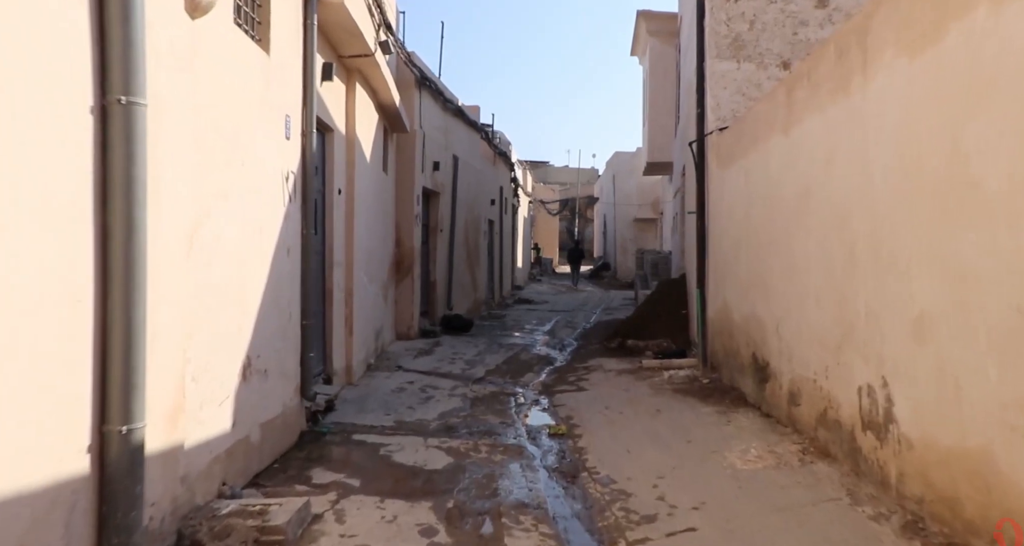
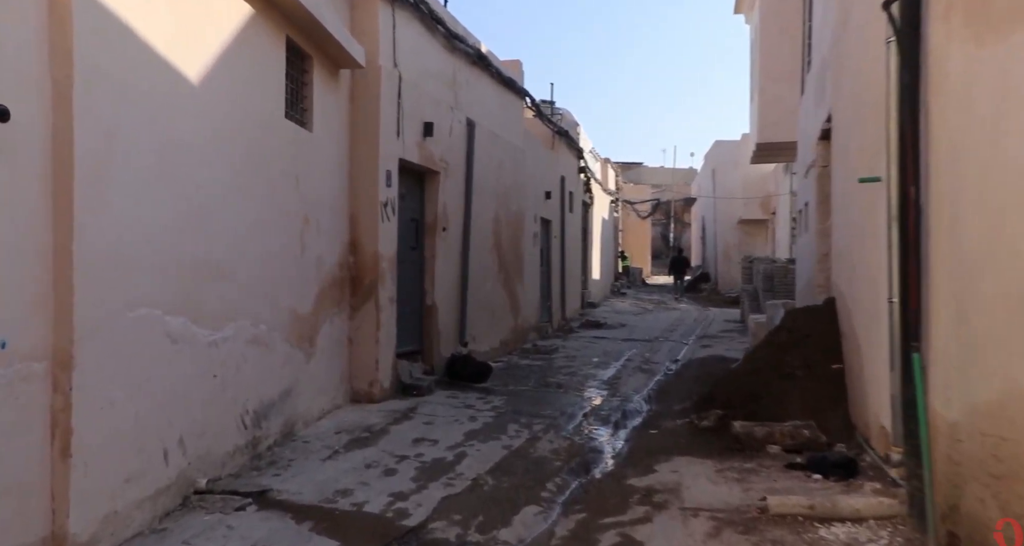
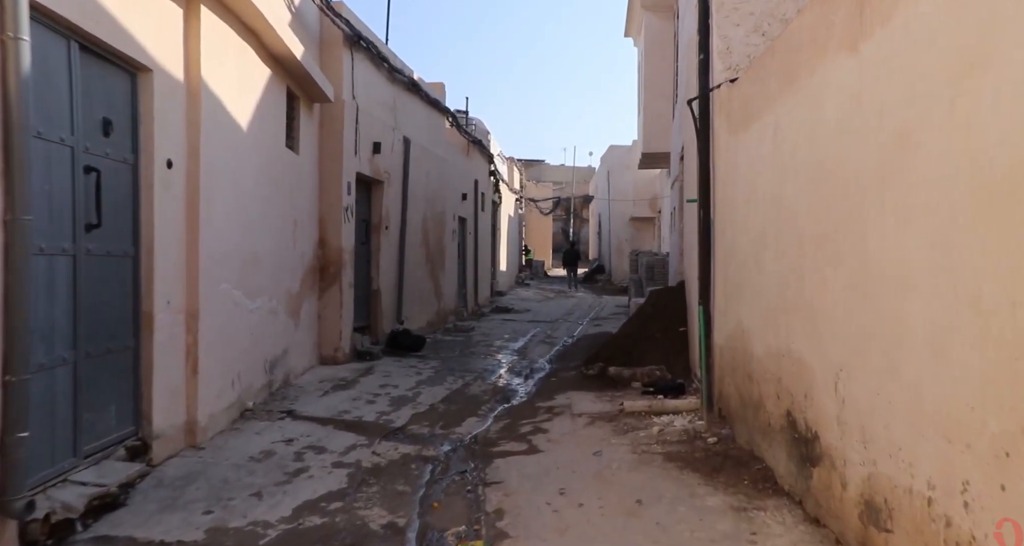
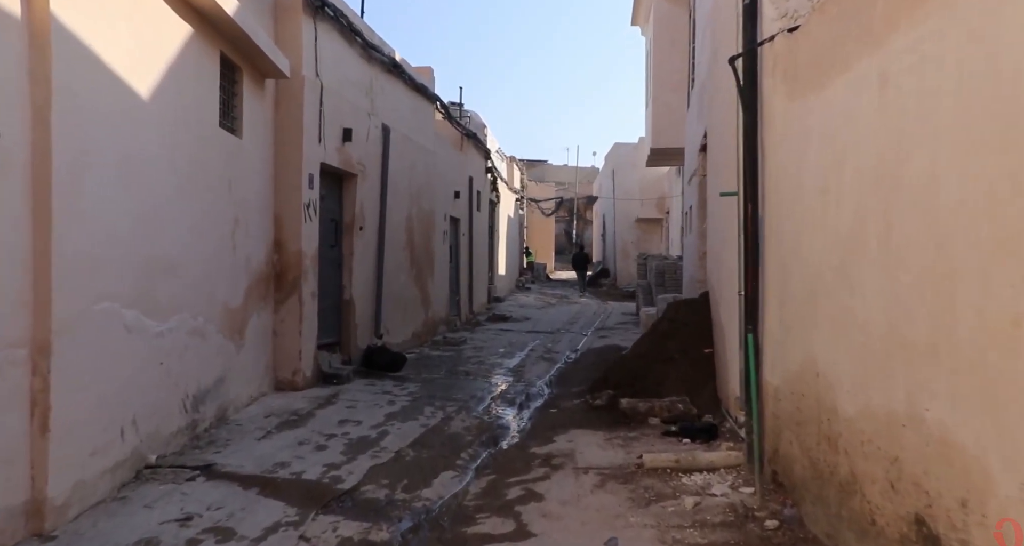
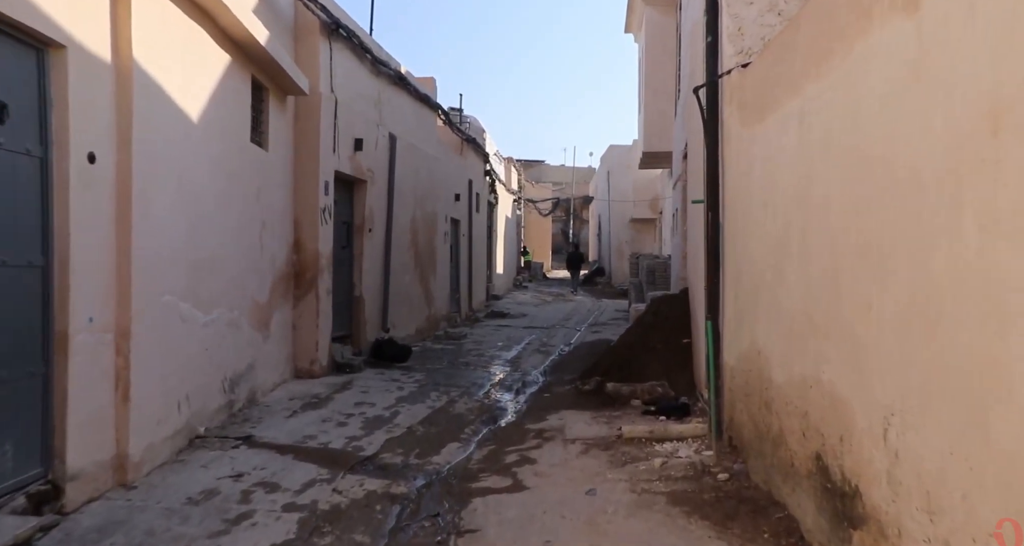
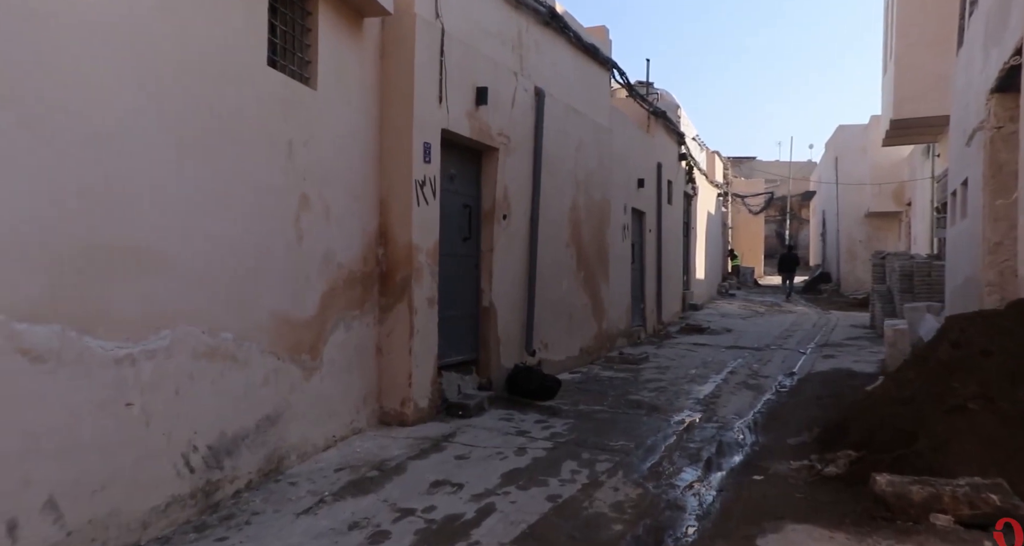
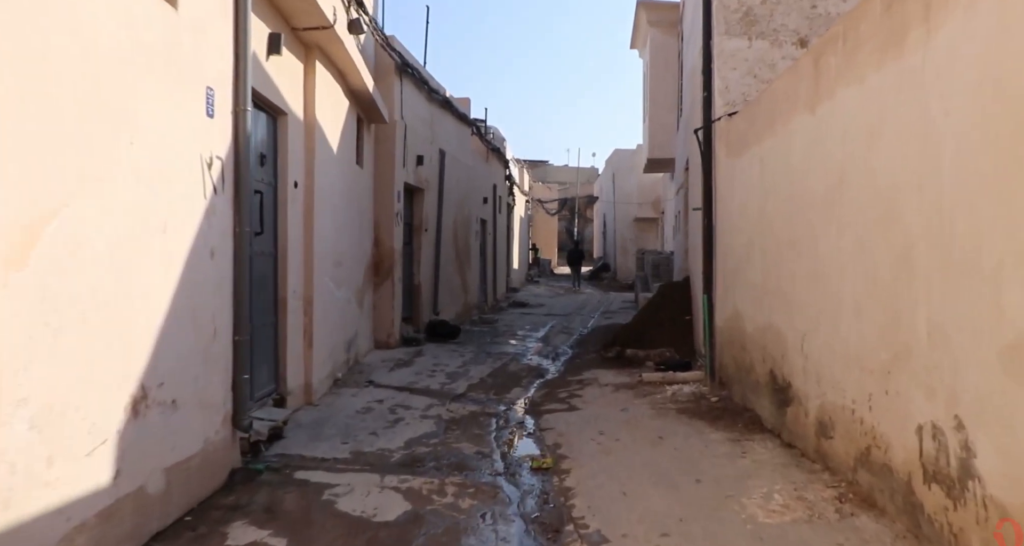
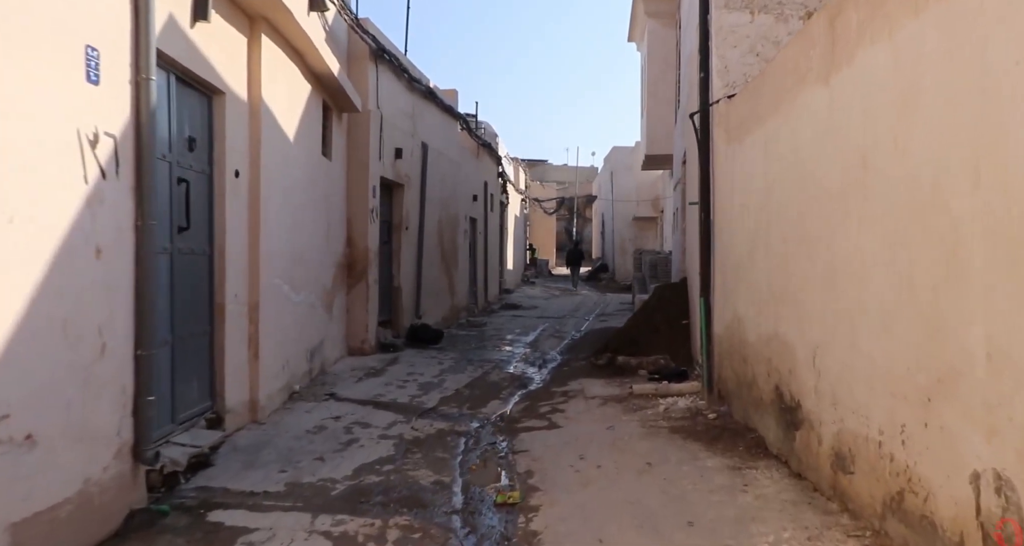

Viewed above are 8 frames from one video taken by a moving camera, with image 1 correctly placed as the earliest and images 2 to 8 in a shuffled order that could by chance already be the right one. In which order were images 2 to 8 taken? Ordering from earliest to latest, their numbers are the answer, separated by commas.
7, 8, 3, 5, 4, 2, 6
